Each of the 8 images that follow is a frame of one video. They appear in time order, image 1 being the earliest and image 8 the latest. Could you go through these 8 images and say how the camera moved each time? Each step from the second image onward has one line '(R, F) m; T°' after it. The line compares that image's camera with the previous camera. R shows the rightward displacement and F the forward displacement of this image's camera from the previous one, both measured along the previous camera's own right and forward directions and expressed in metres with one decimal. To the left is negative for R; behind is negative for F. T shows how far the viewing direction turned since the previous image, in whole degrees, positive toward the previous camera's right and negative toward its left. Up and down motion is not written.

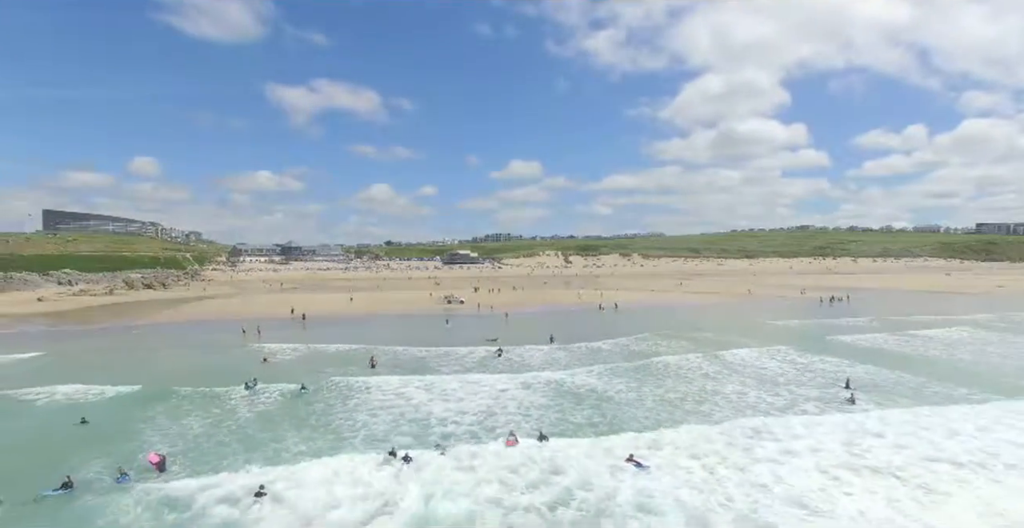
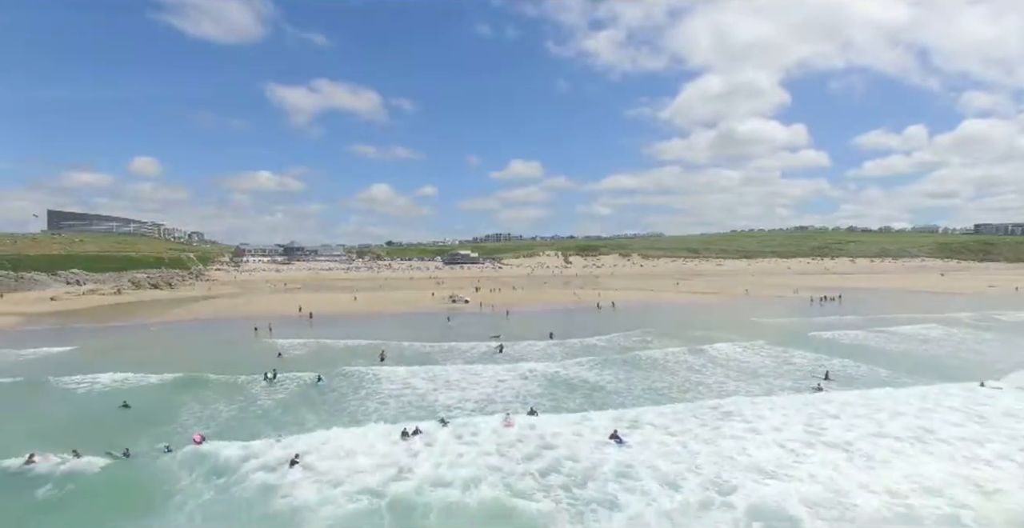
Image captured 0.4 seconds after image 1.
(0.0, -1.7) m; 0°
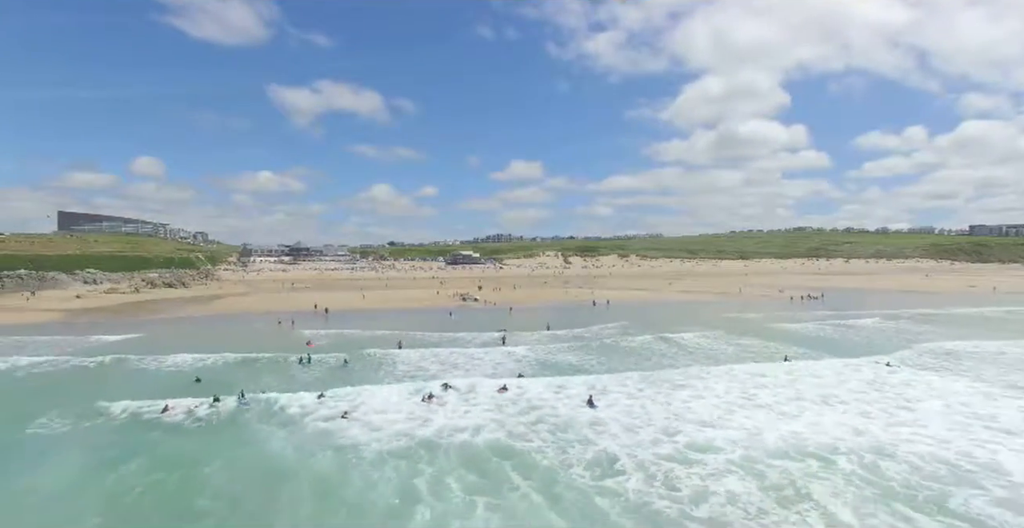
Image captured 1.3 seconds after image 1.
(0.0, -3.9) m; 0°
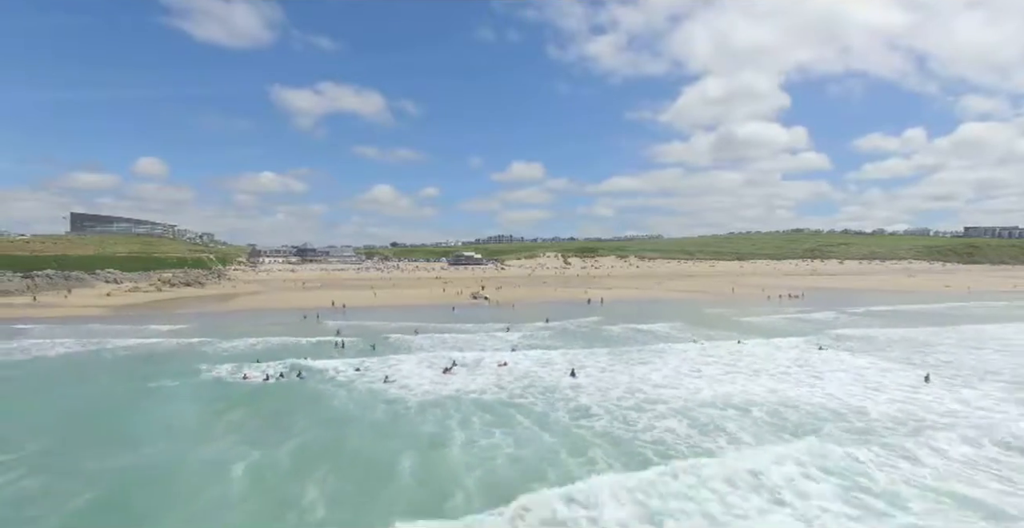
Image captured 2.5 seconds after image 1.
(0.0, -4.9) m; 0°
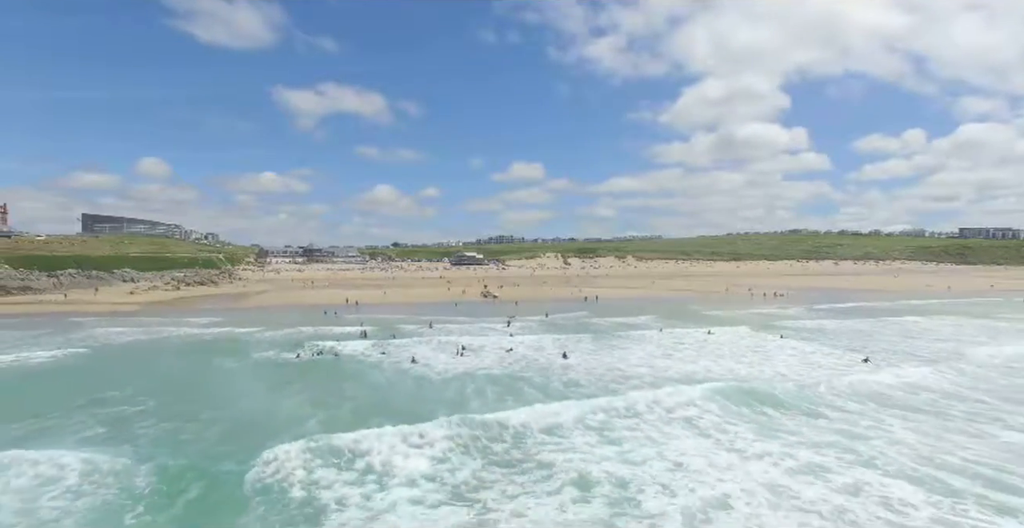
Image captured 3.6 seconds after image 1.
(-0.1, -4.4) m; 0°
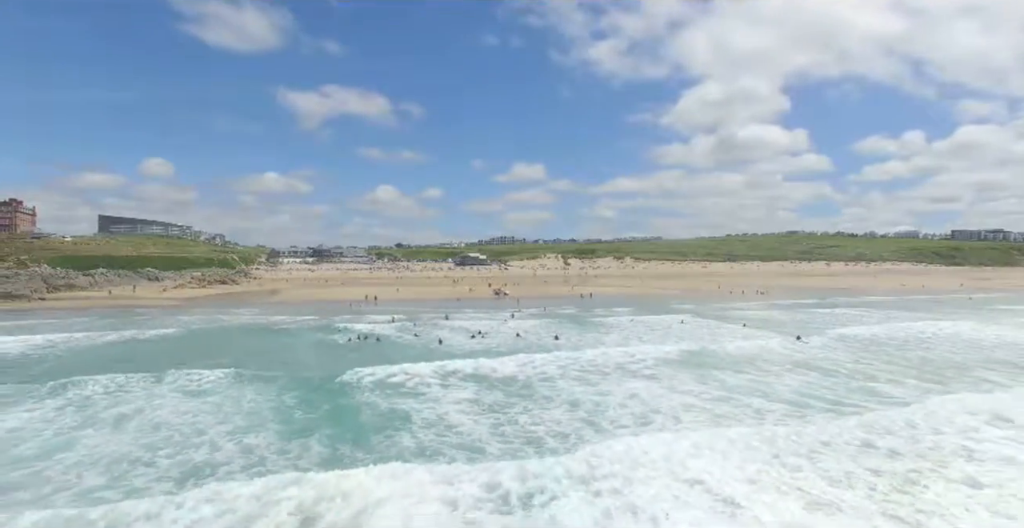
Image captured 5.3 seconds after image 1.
(-0.3, -6.6) m; 0°
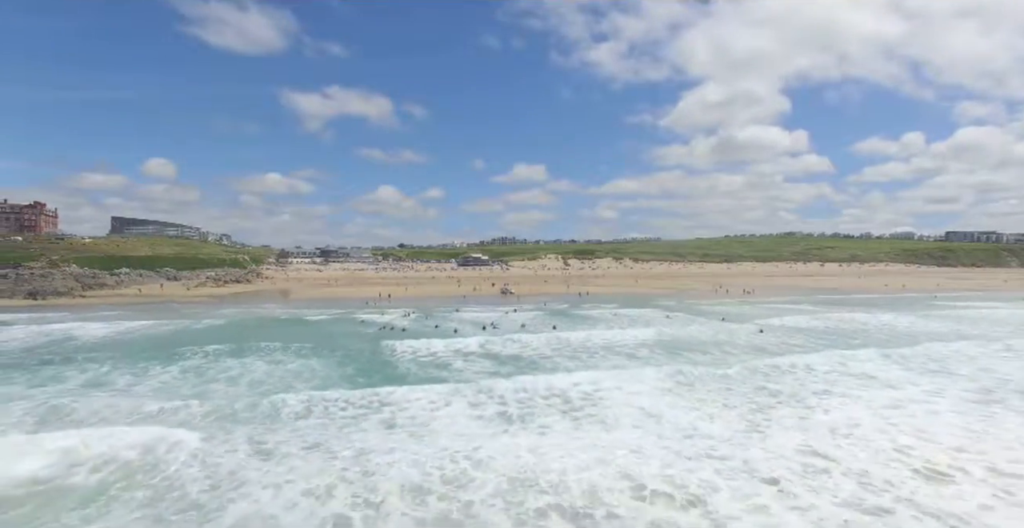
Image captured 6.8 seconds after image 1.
(-0.2, -5.6) m; 0°
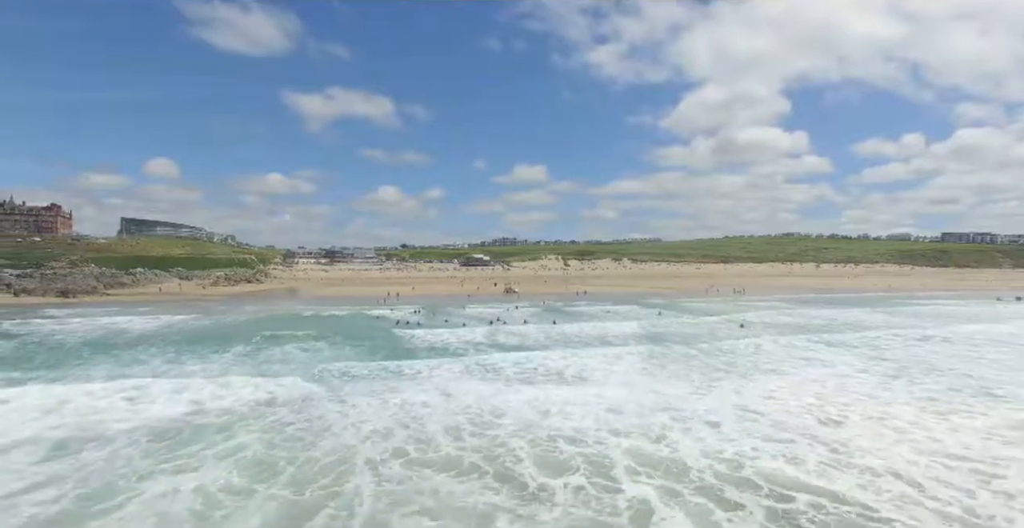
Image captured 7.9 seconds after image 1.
(-0.2, -3.9) m; 0°
